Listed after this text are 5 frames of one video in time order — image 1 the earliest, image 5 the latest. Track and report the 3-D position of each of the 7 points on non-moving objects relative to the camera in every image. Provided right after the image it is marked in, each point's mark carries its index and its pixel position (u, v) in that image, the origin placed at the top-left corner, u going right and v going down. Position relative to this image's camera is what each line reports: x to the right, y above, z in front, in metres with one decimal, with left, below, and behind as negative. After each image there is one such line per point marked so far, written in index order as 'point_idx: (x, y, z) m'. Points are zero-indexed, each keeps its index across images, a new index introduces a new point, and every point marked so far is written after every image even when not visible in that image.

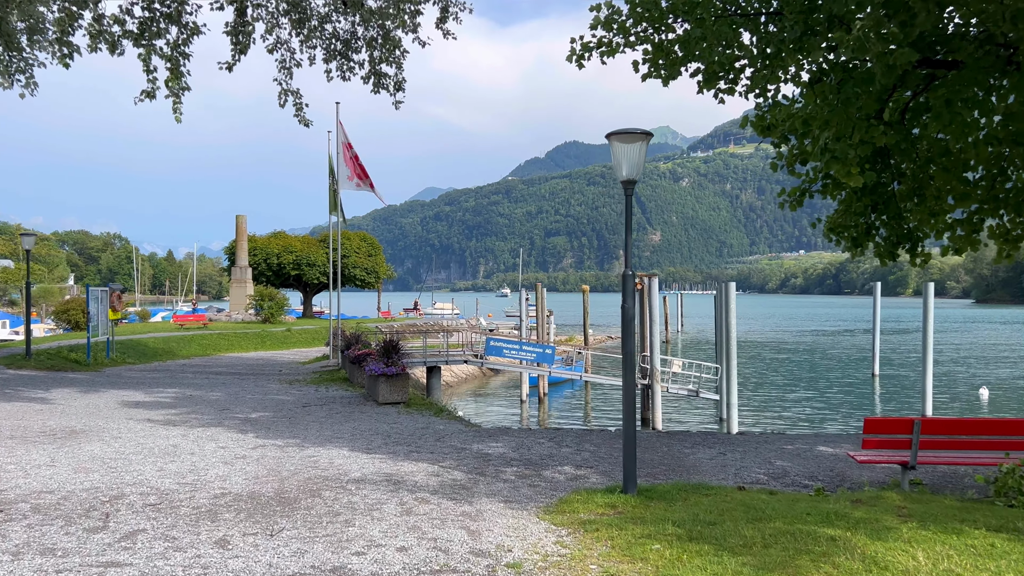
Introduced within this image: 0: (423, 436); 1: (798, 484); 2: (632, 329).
0: (-1.2, -2.0, +11.1) m
1: (+2.9, -2.0, +8.3) m
2: (+1.1, -0.4, +7.4) m
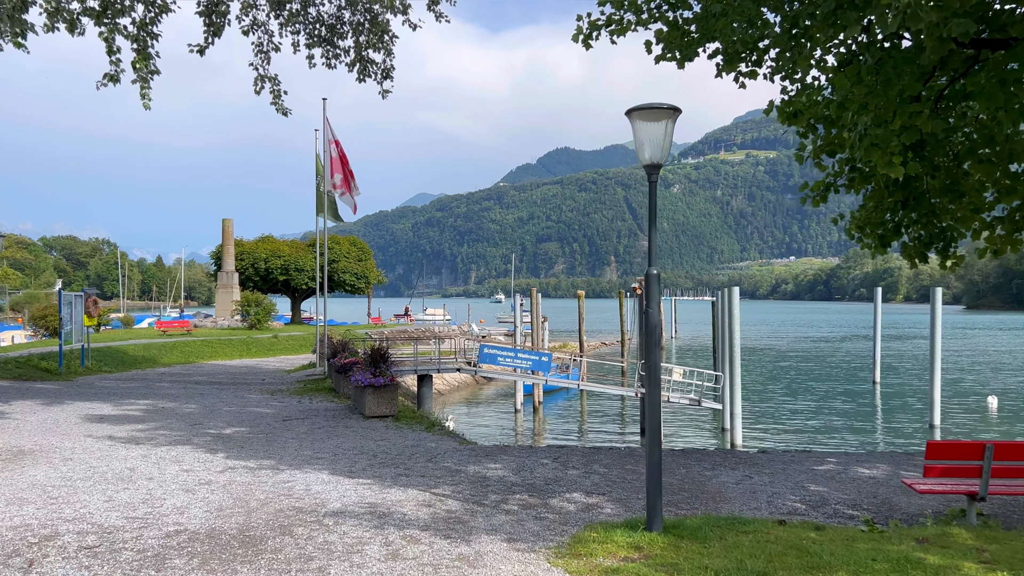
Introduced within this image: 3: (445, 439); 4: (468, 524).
0: (-1.2, -2.1, +10.0) m
1: (+3.0, -2.0, +7.2) m
2: (+1.1, -0.4, +6.4) m
3: (-0.9, -2.2, +11.5) m
4: (-0.4, -2.0, +6.8) m
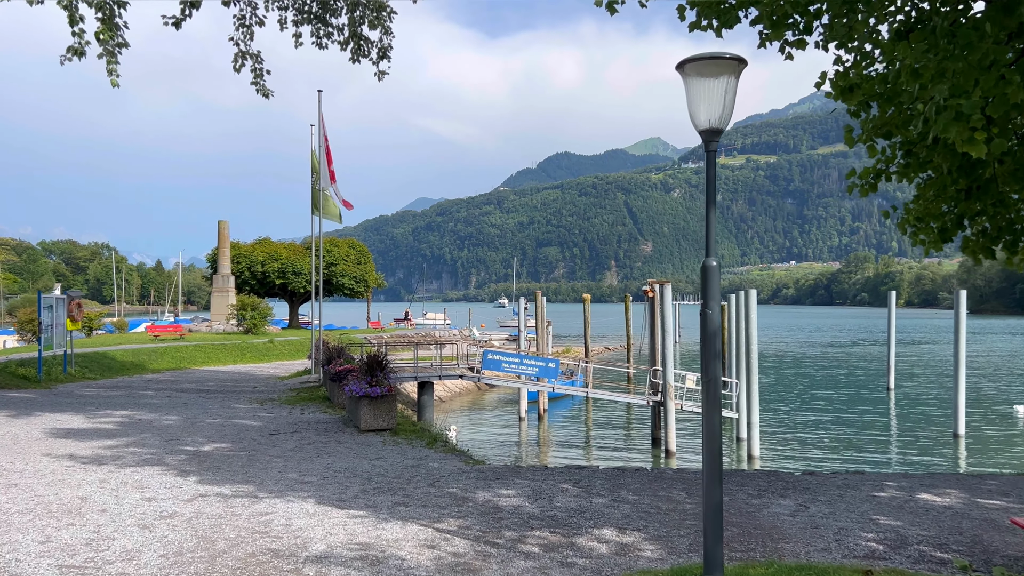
0: (-1.1, -2.1, +8.8) m
1: (+3.1, -2.0, +6.0) m
2: (+1.3, -0.4, +5.1) m
3: (-0.8, -2.2, +10.2) m
4: (-0.2, -1.9, +5.5) m
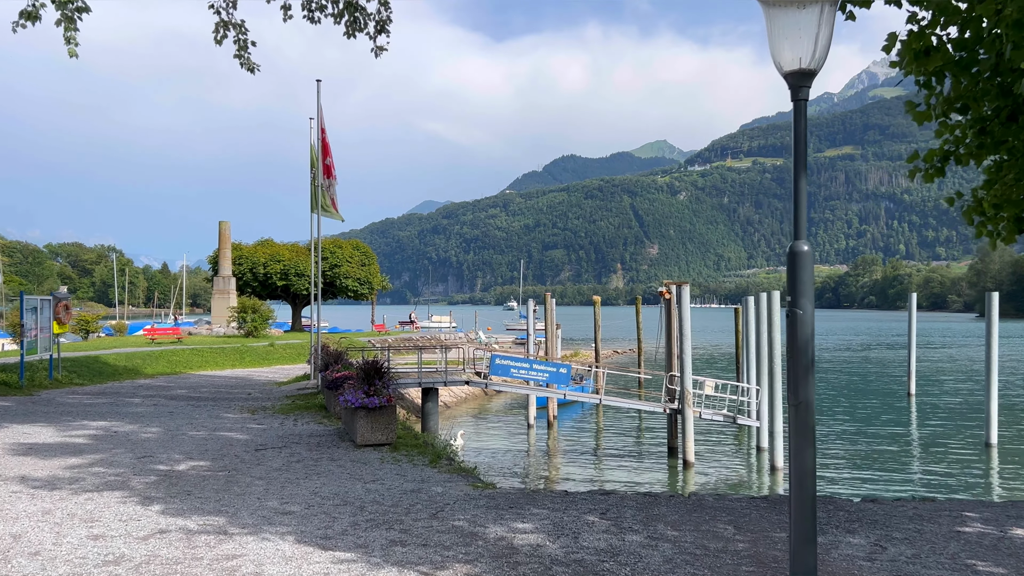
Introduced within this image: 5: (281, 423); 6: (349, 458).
0: (-0.9, -2.0, +7.5) m
1: (+3.2, -2.0, +4.7) m
2: (+1.4, -0.3, +3.9) m
3: (-0.6, -2.1, +9.0) m
4: (-0.1, -1.9, +4.3) m
5: (-4.0, -2.4, +14.0) m
6: (-2.1, -2.2, +10.4) m
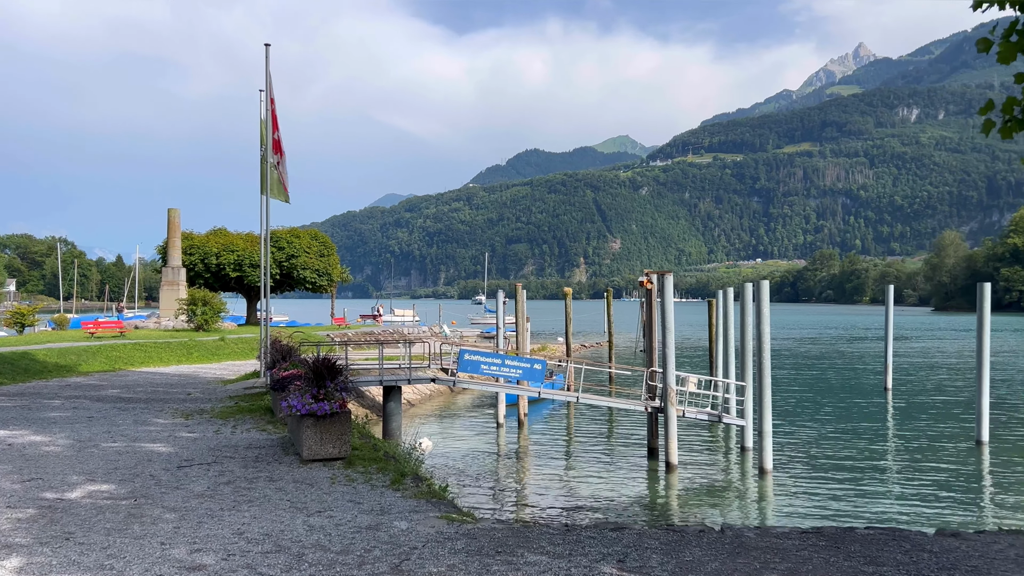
0: (-1.0, -1.9, +5.6) m
1: (+3.3, -1.8, +3.0) m
2: (+1.5, -0.2, +2.1) m
3: (-0.8, -2.0, +7.1) m
4: (0.0, -1.8, +2.4) m
5: (-4.4, -2.1, +12.0) m
6: (-2.3, -2.0, +8.5) m
